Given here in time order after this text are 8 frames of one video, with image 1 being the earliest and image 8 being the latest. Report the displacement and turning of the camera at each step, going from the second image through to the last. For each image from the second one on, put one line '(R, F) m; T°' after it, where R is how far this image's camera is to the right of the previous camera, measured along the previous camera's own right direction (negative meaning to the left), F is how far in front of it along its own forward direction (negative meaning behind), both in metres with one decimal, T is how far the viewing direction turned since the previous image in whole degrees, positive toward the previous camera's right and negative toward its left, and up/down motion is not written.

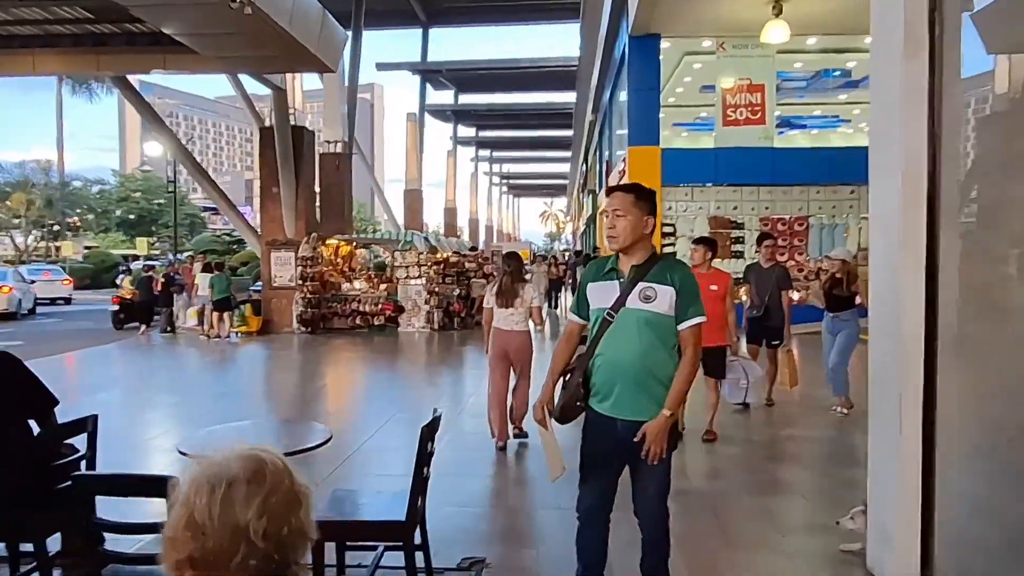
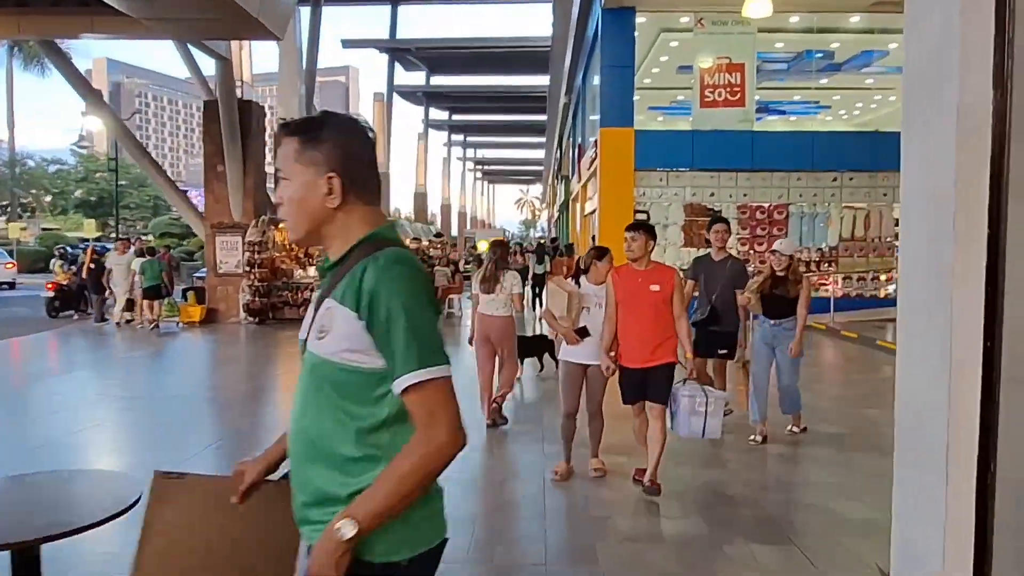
(+0.2, +0.9) m; +2°
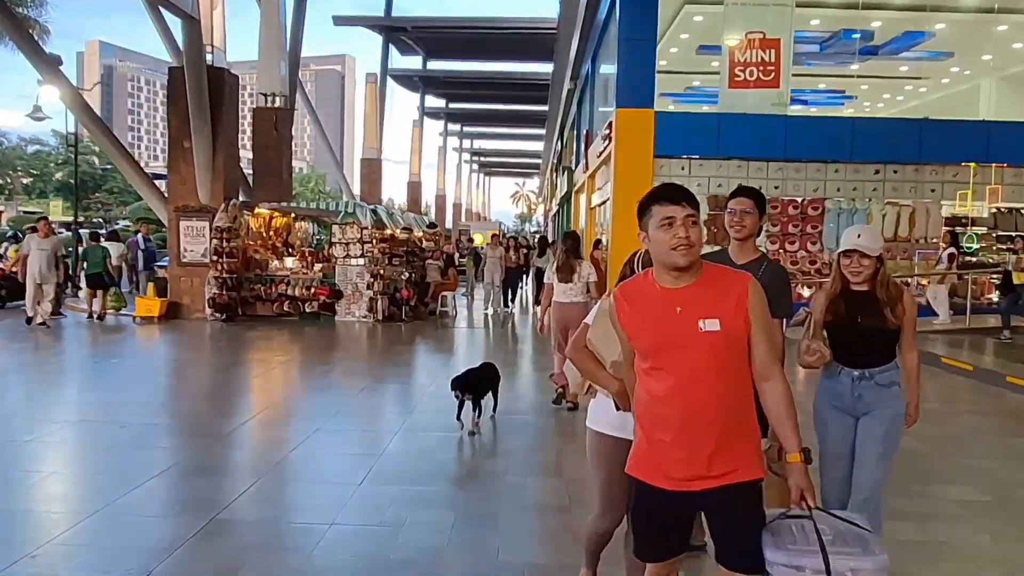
(-0.1, +1.5) m; +1°
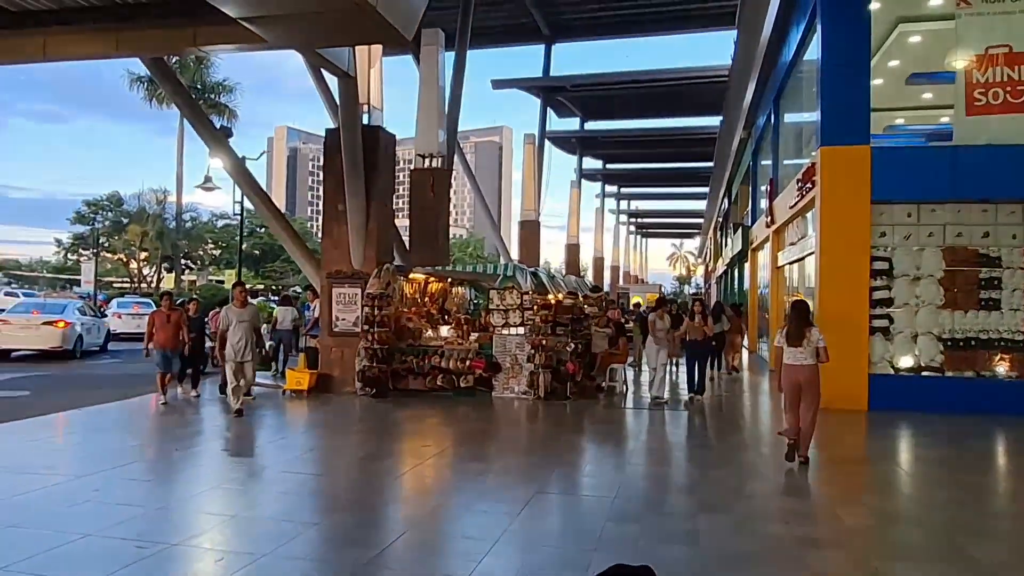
(-0.4, +1.5) m; -12°
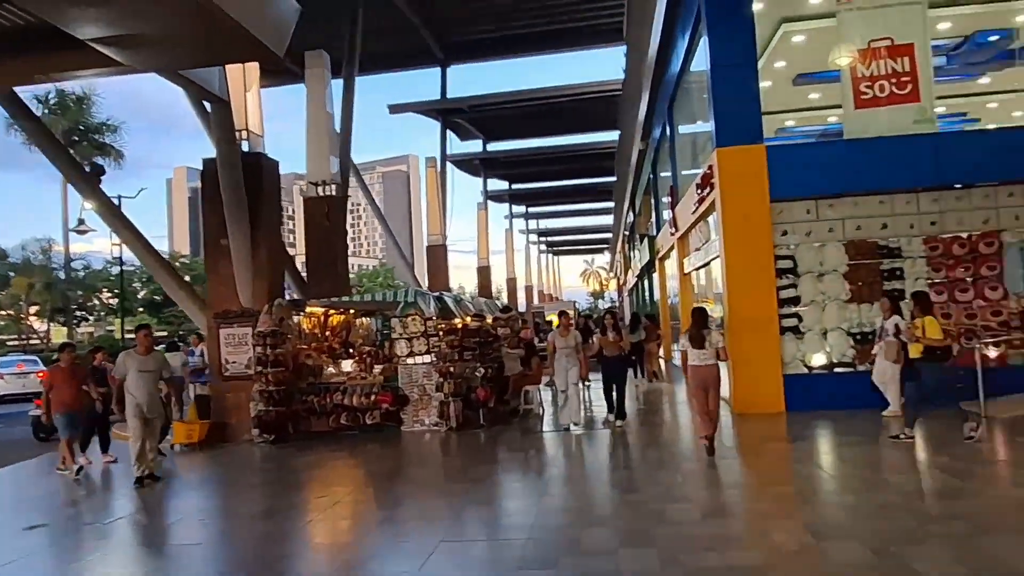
(+0.2, +0.6) m; +7°
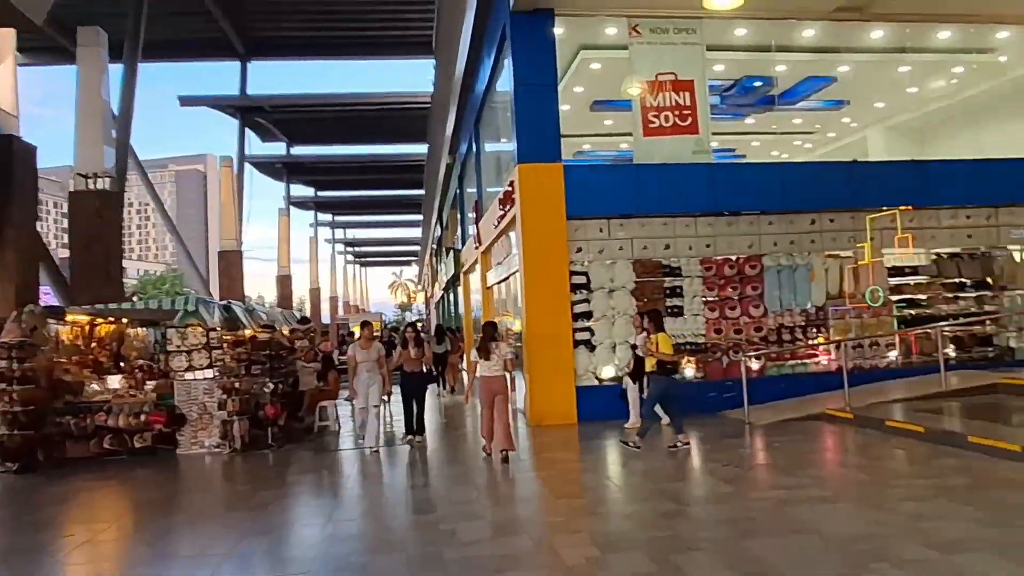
(+0.1, +0.2) m; +15°
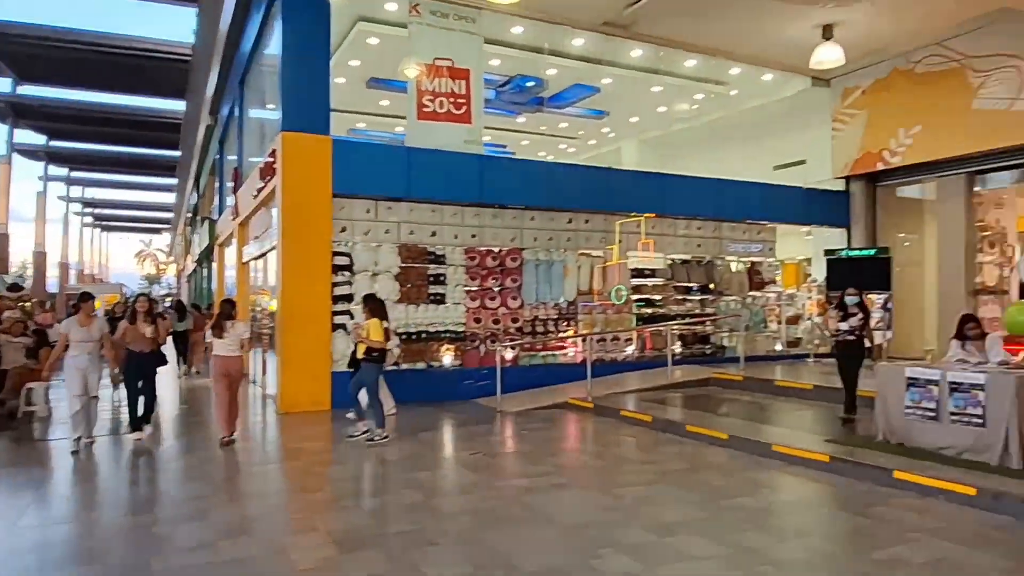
(+0.1, +0.2) m; +18°
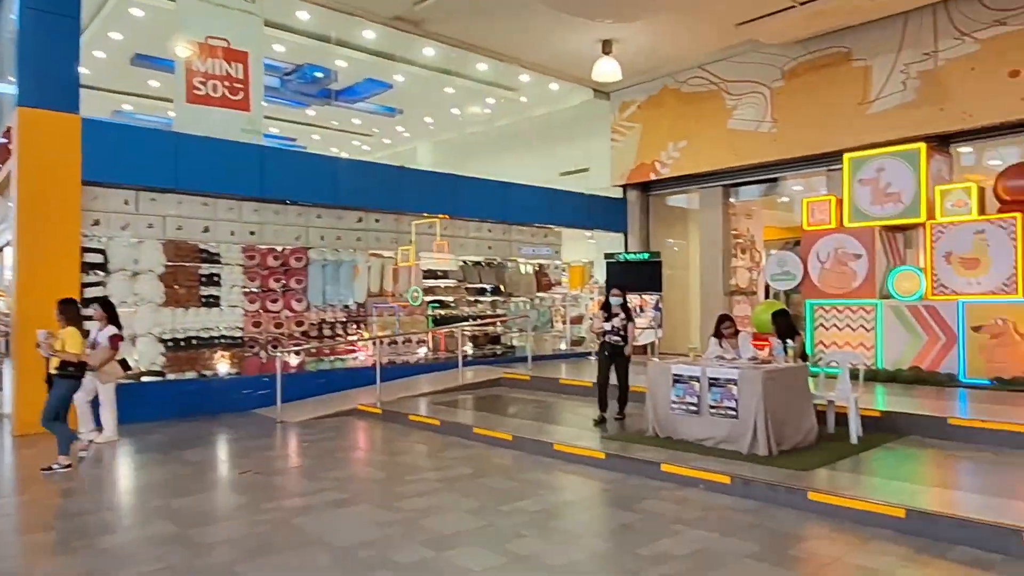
(+0.1, +0.2) m; +16°
